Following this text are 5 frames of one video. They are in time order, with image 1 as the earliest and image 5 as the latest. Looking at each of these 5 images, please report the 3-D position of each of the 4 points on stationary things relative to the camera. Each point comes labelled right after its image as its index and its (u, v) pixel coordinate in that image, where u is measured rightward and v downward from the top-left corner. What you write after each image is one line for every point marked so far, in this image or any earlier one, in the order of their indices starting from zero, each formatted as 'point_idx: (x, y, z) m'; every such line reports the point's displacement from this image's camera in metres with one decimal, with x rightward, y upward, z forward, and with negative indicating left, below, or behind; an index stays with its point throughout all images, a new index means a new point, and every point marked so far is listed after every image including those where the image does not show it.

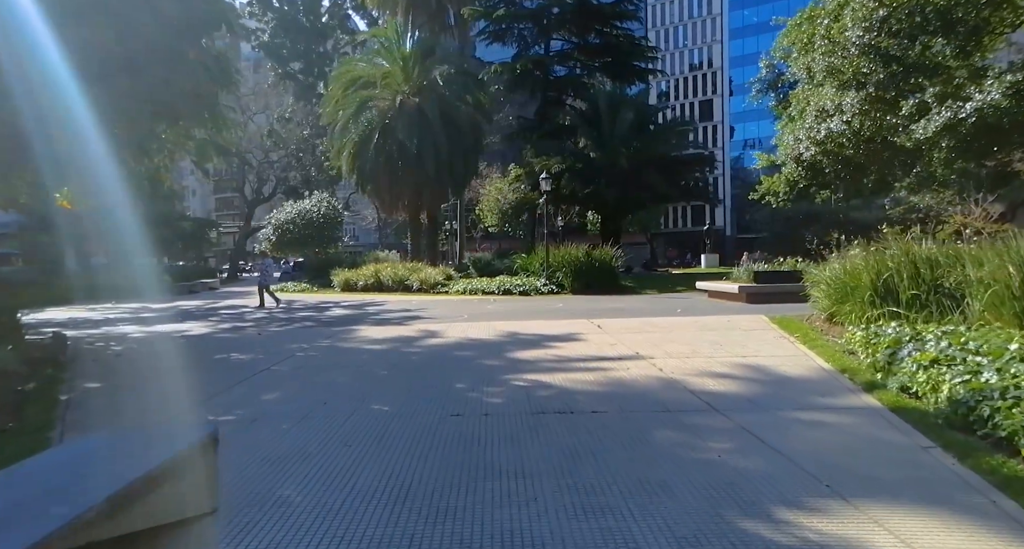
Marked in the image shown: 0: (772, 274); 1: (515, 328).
0: (+7.0, 0.0, +17.3) m
1: (0.0, -1.1, +12.9) m
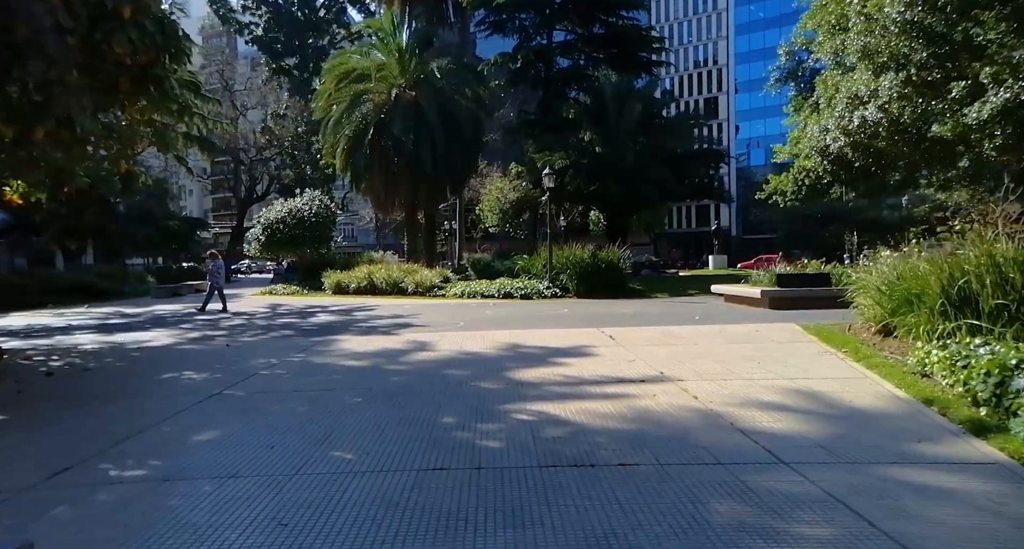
0: (+7.0, 0.0, +15.8) m
1: (+0.1, -1.2, +11.4) m
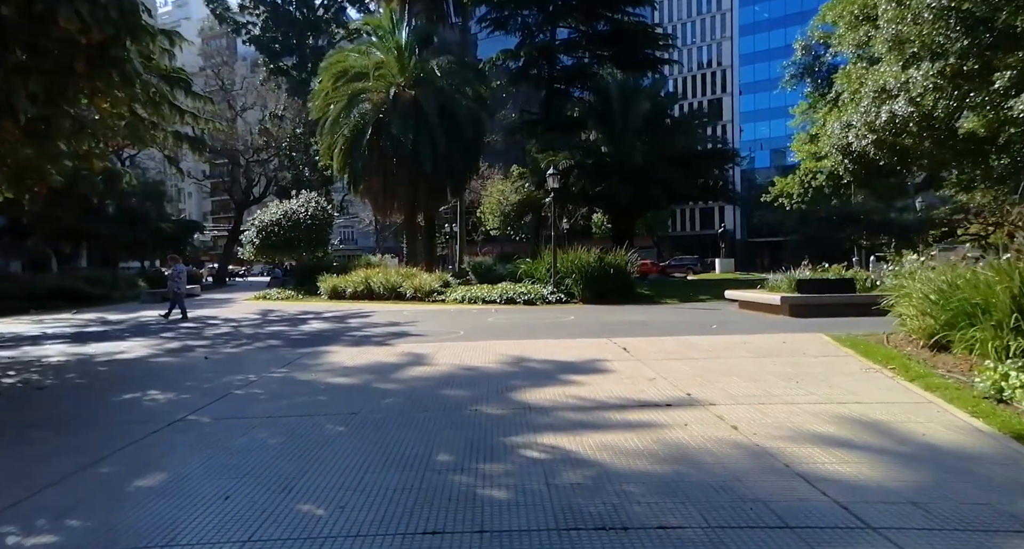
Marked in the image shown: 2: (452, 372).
0: (+7.1, -0.2, +14.8) m
1: (+0.1, -1.3, +10.4) m
2: (-0.8, -1.3, +8.9) m
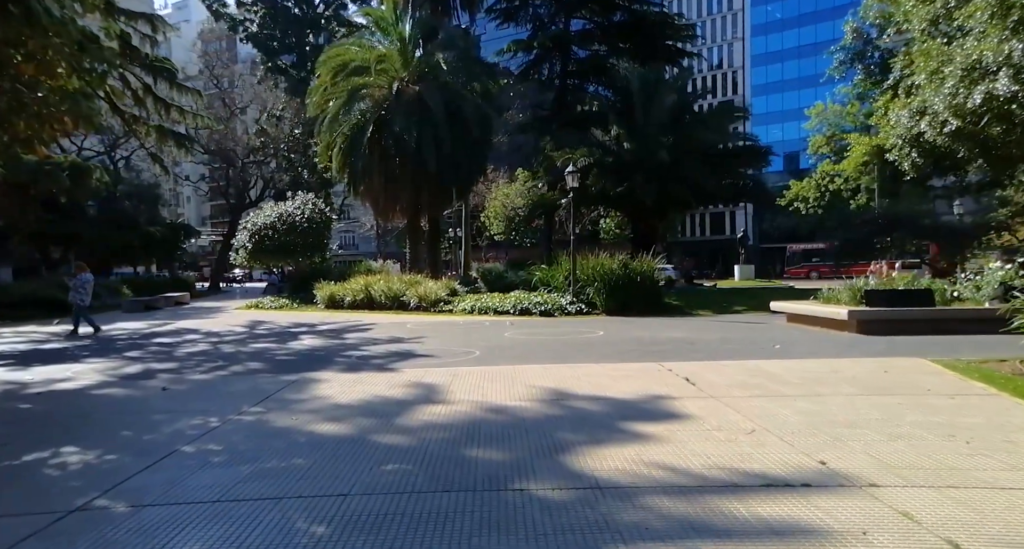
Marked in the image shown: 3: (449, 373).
0: (+7.5, -0.4, +12.7) m
1: (+0.6, -1.4, +8.4) m
2: (-0.4, -1.5, +6.8) m
3: (-0.9, -1.5, +9.4) m
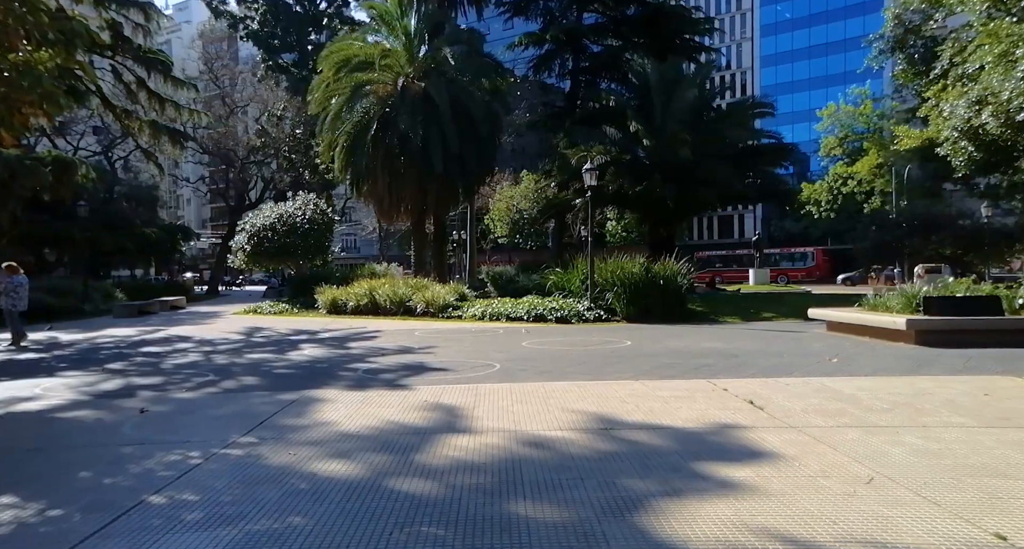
0: (+7.9, -0.5, +11.5) m
1: (+1.0, -1.5, +7.2) m
2: (0.0, -1.5, +5.6) m
3: (-0.5, -1.5, +8.2) m
